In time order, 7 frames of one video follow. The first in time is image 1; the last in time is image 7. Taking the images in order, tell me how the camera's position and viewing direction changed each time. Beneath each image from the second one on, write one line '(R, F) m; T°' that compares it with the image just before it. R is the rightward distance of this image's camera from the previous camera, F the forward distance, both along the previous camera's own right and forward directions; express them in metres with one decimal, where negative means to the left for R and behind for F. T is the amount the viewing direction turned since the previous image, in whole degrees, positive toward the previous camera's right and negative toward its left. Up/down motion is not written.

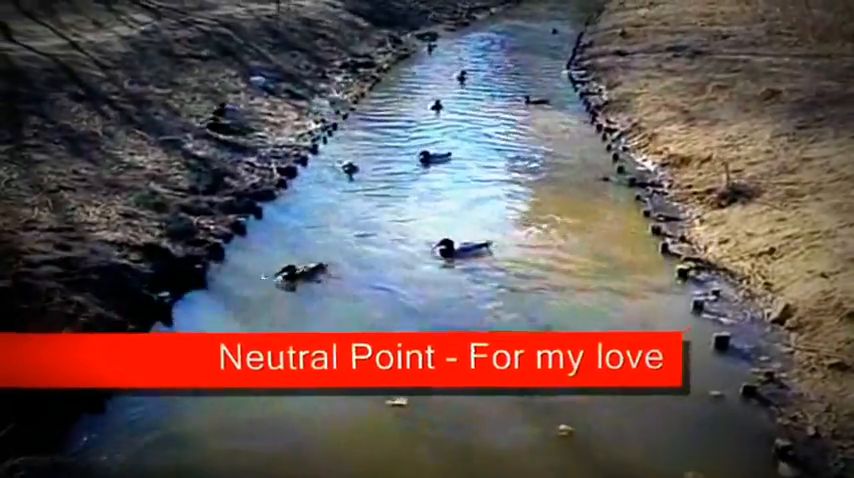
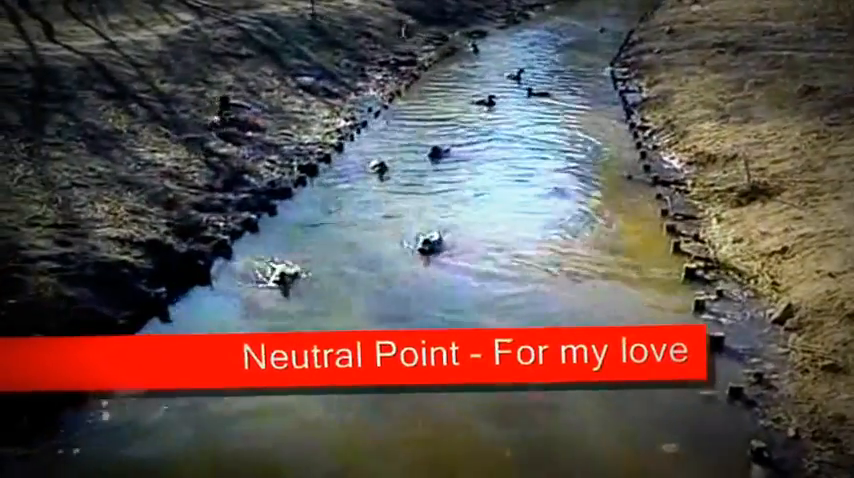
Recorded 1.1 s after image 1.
(-0.3, 0.0) m; +1°
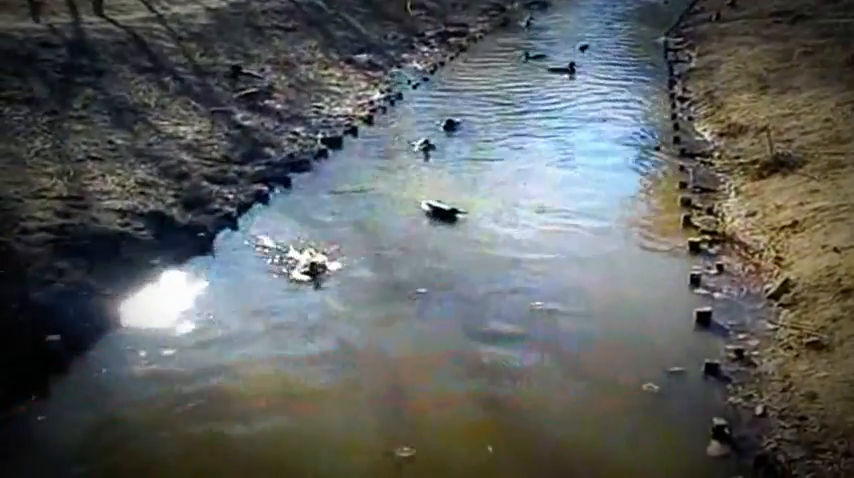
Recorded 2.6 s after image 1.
(+1.3, -0.1) m; -7°
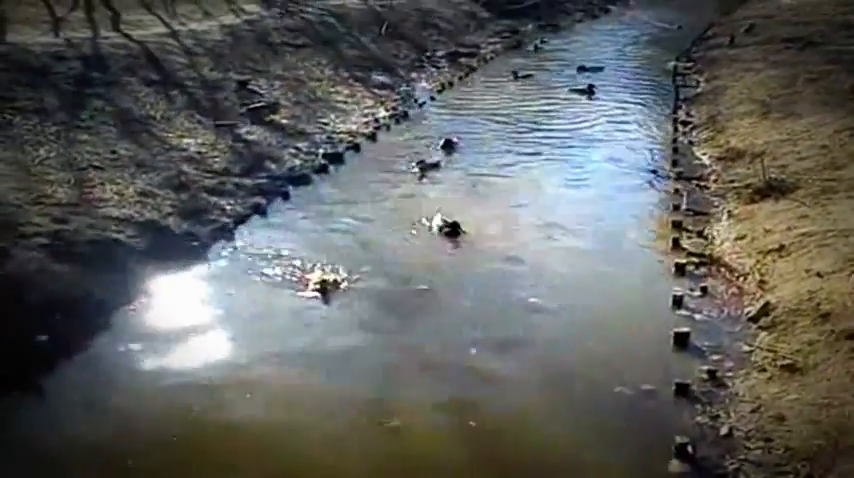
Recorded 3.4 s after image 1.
(+0.5, -0.2) m; -2°
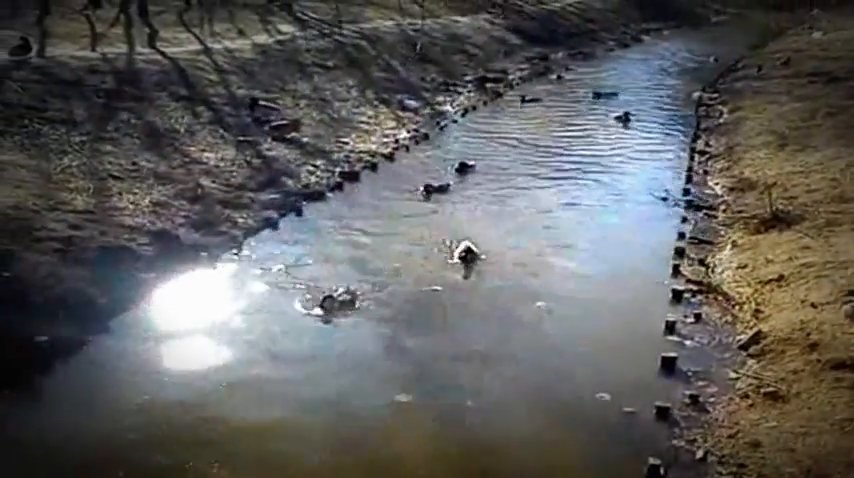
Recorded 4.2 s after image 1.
(+0.6, -0.3) m; -3°
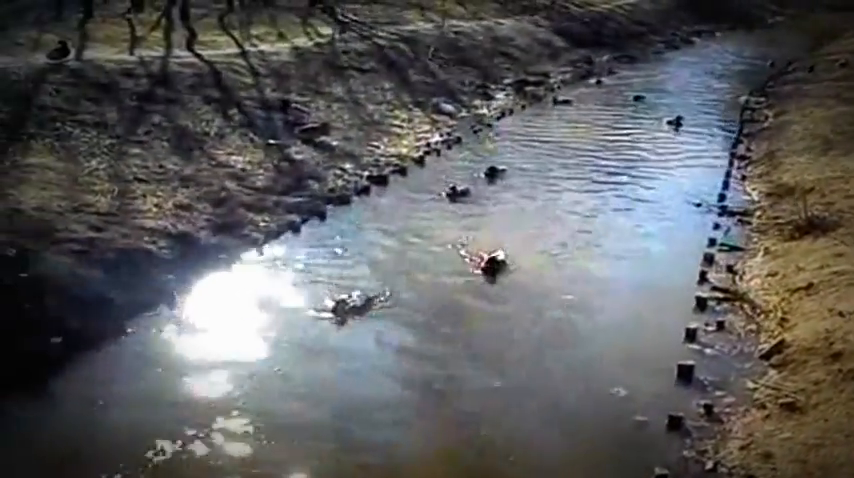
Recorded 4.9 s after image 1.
(+0.6, +0.1) m; -4°
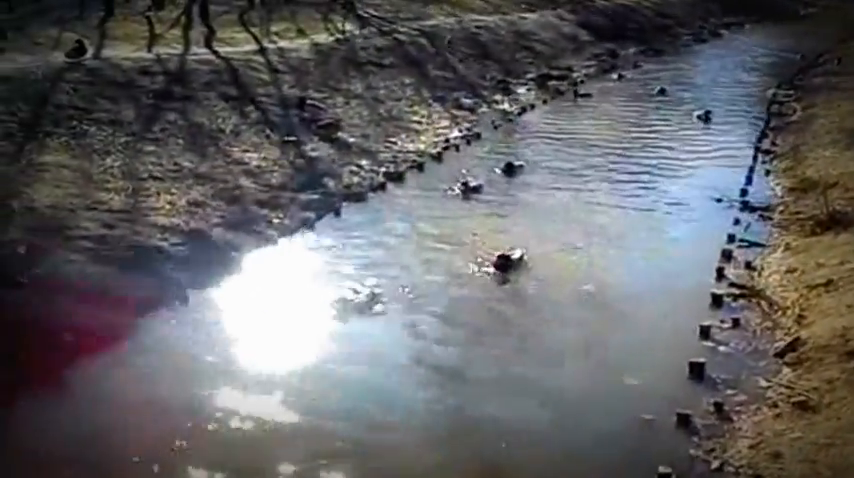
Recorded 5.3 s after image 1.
(+0.3, +0.1) m; -2°
